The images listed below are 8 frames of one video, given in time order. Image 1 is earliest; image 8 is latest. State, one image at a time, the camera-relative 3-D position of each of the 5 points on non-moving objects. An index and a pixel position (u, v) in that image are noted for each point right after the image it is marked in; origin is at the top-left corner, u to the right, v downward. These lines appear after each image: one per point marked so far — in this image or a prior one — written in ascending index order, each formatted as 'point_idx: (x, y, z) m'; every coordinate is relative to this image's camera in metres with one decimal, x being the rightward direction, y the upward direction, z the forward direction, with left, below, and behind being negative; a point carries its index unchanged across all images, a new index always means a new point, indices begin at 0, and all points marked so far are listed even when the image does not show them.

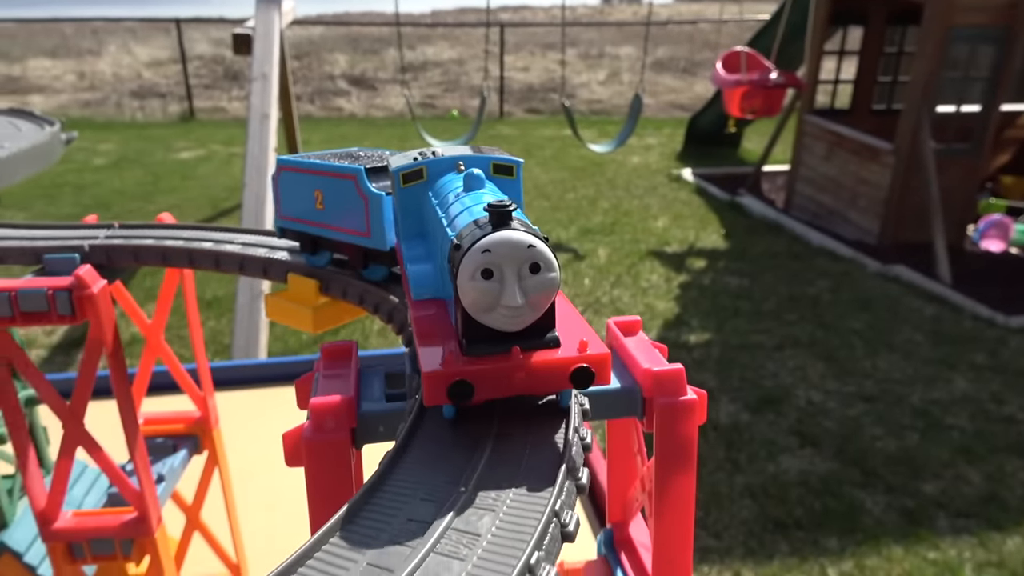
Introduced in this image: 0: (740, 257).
0: (+4.2, +0.6, +14.3) m
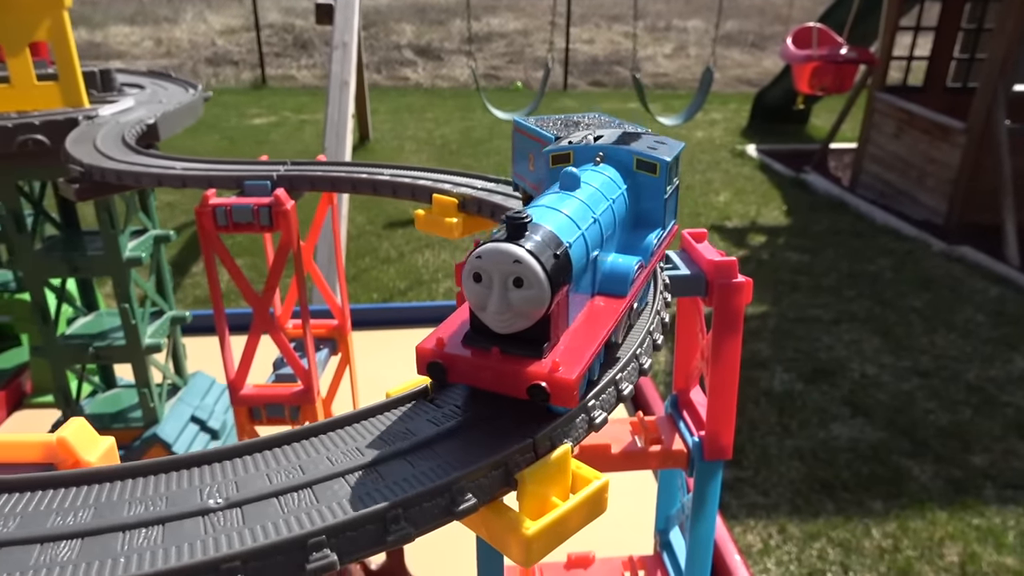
0: (+5.3, +1.0, +14.4) m
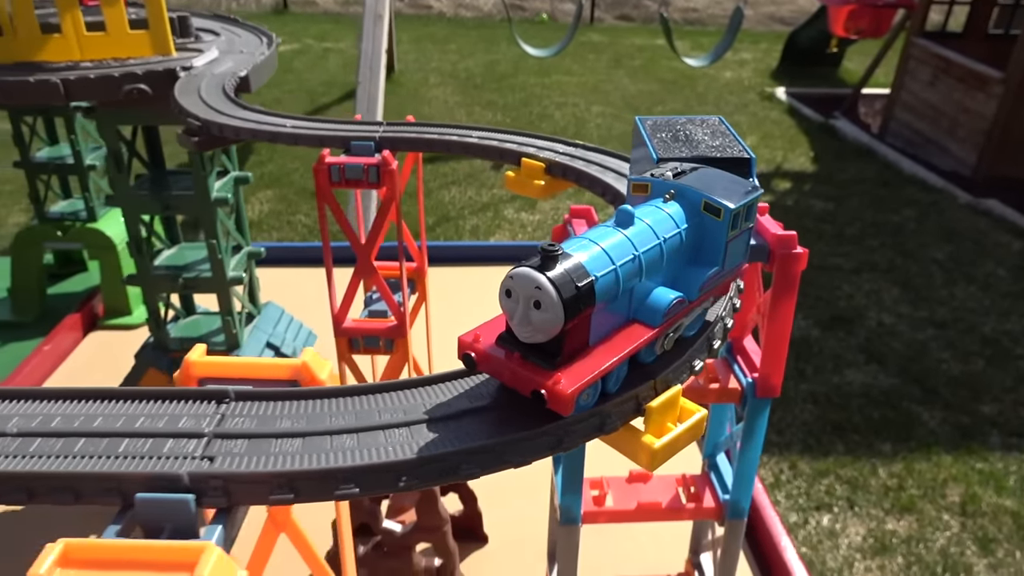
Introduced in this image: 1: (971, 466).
0: (+5.8, +2.0, +14.4) m
1: (+3.9, -1.5, +6.6) m
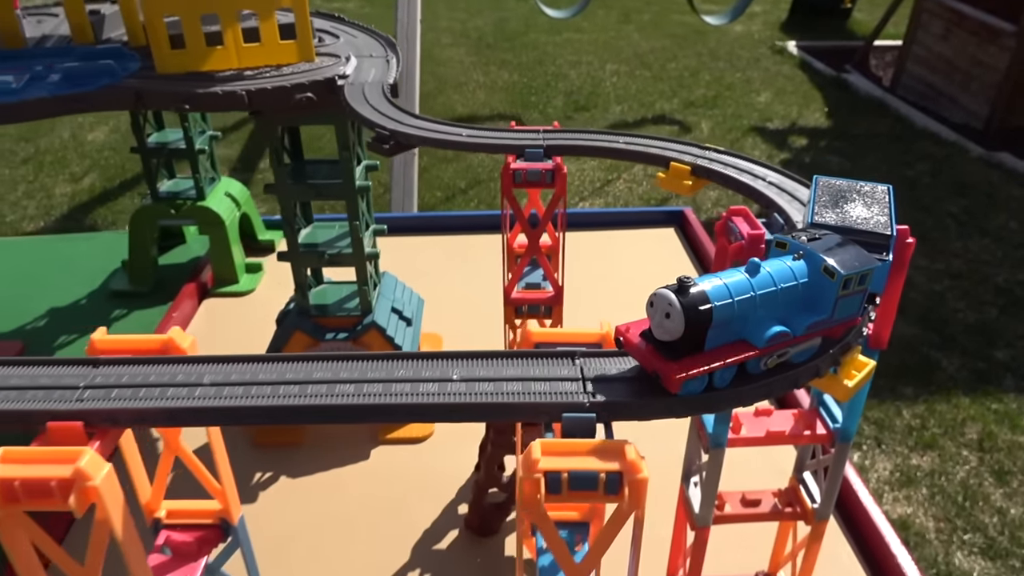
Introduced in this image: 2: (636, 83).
0: (+6.3, +2.9, +14.7) m
1: (+4.4, -1.1, +7.2) m
2: (+2.8, +4.7, +17.9) m
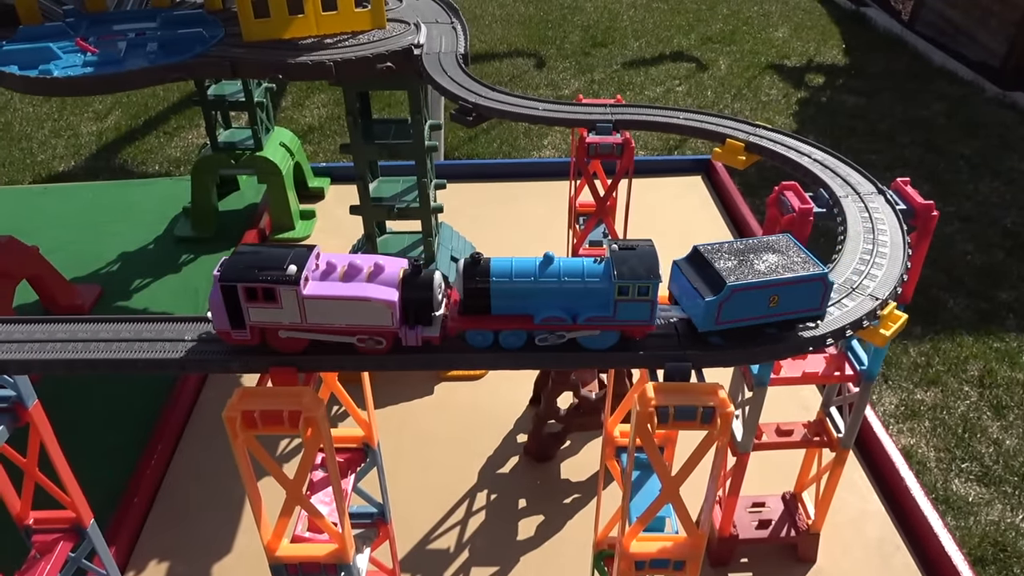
0: (+6.6, +4.0, +14.8) m
1: (+4.7, -0.6, +7.6) m
2: (+3.2, +6.2, +17.8) m
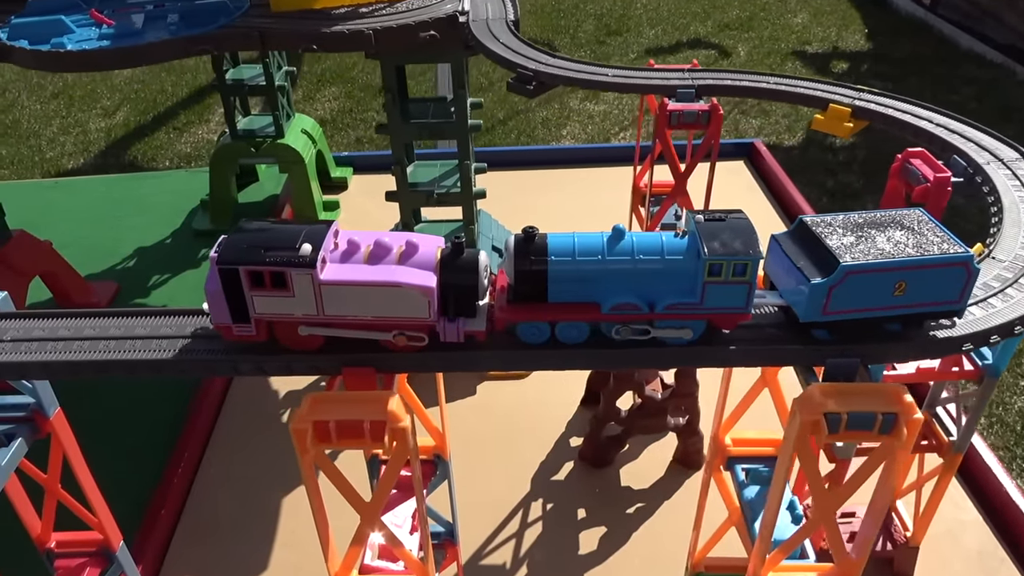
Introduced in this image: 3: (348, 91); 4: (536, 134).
0: (+6.9, +4.2, +14.4) m
1: (+5.0, -0.5, +7.3) m
2: (+3.5, +6.3, +17.4) m
3: (-2.7, +3.2, +12.6) m
4: (+0.3, +2.2, +11.3) m
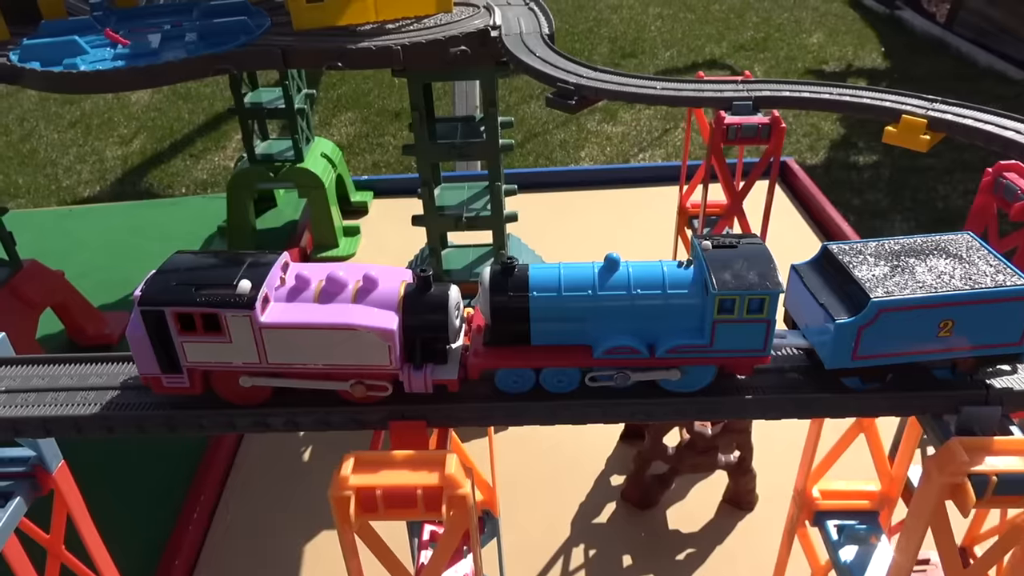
0: (+7.2, +3.8, +14.2) m
1: (+5.2, -0.6, +7.0) m
2: (+3.8, +5.8, +17.3) m
3: (-2.4, +2.8, +12.5) m
4: (+0.6, +1.9, +11.1) m
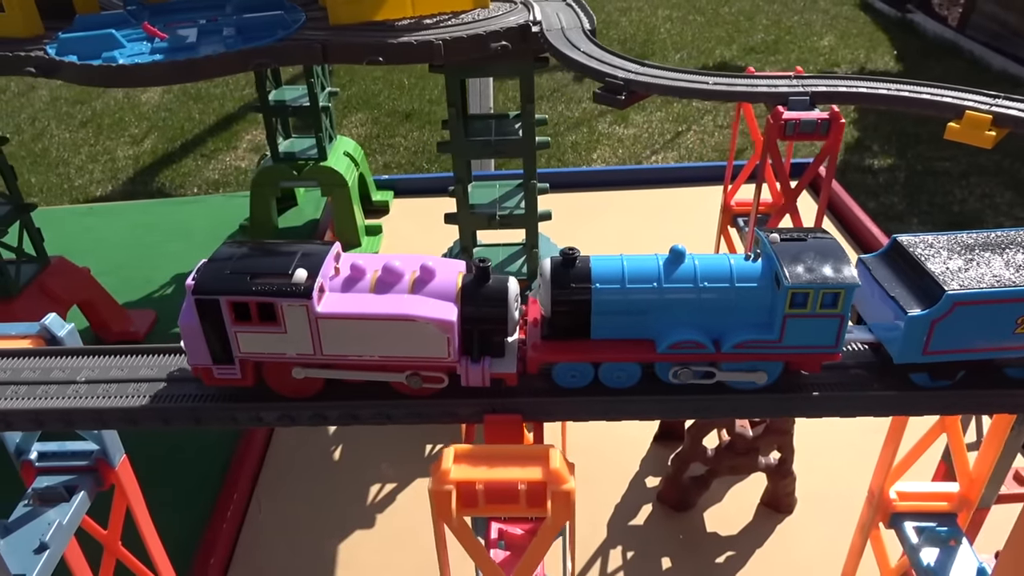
0: (+7.4, +3.8, +14.1) m
1: (+5.3, -0.7, +6.9) m
2: (+4.0, +5.8, +17.3) m
3: (-2.2, +2.7, +12.5) m
4: (+0.8, +1.9, +11.1) m
